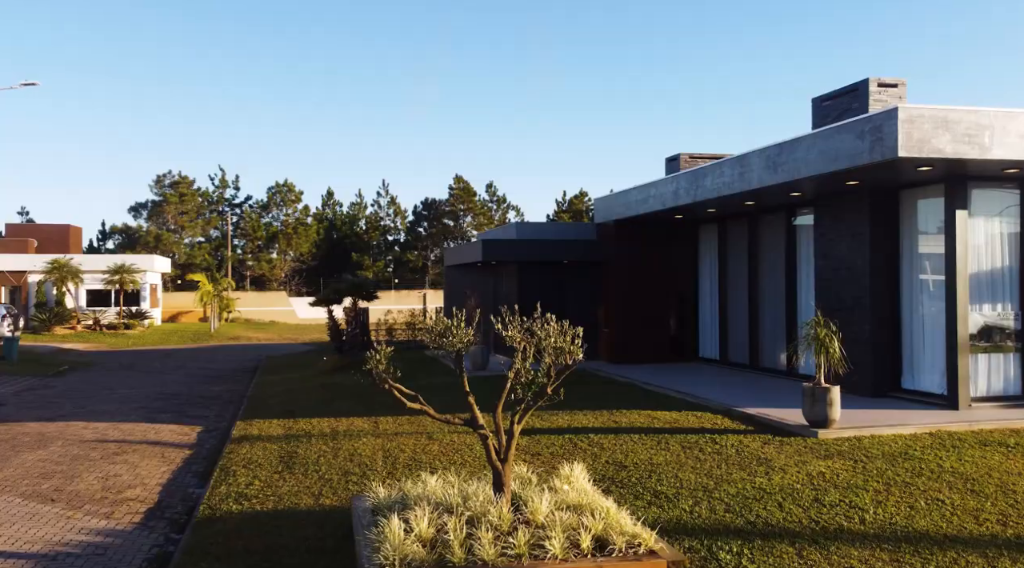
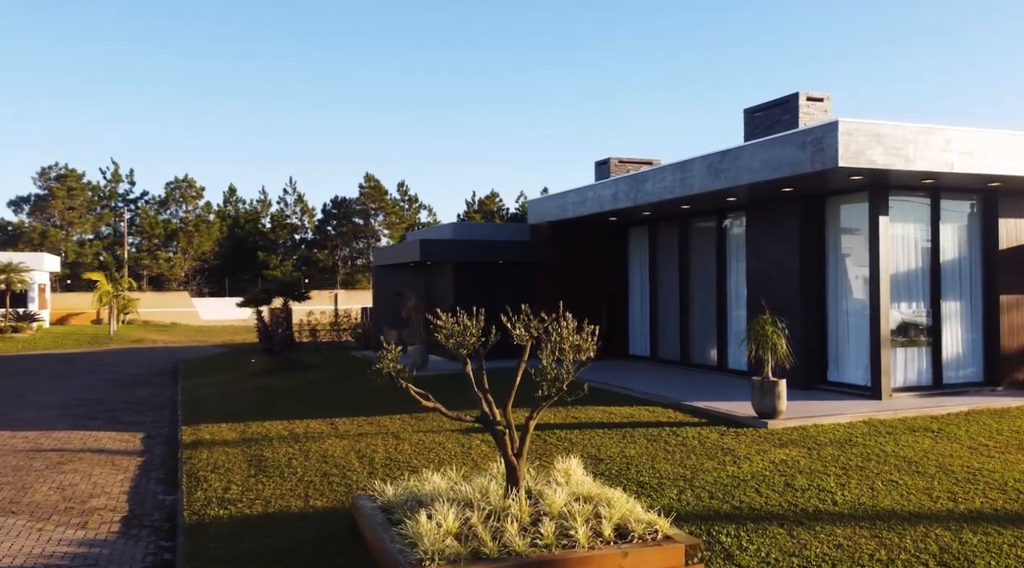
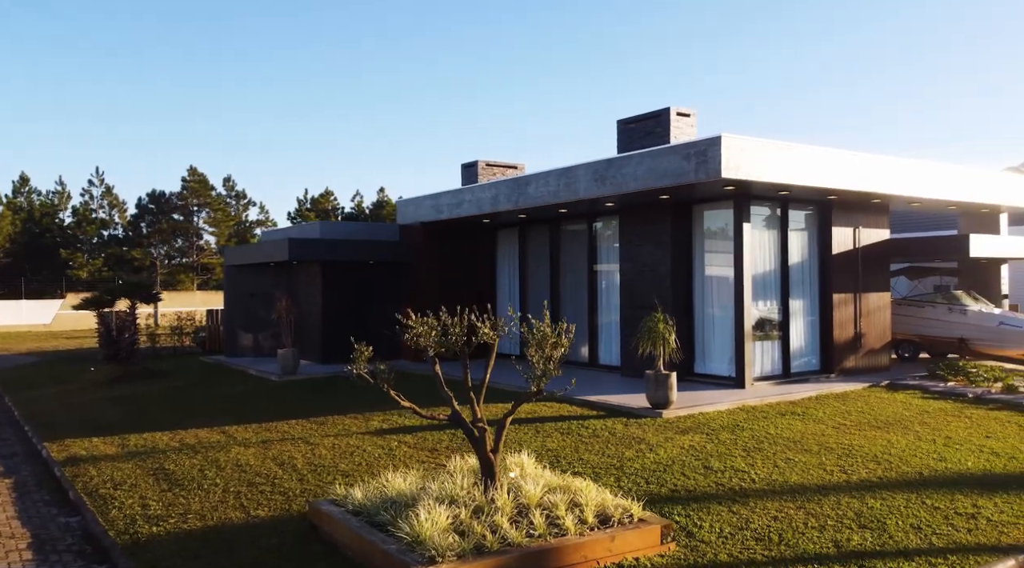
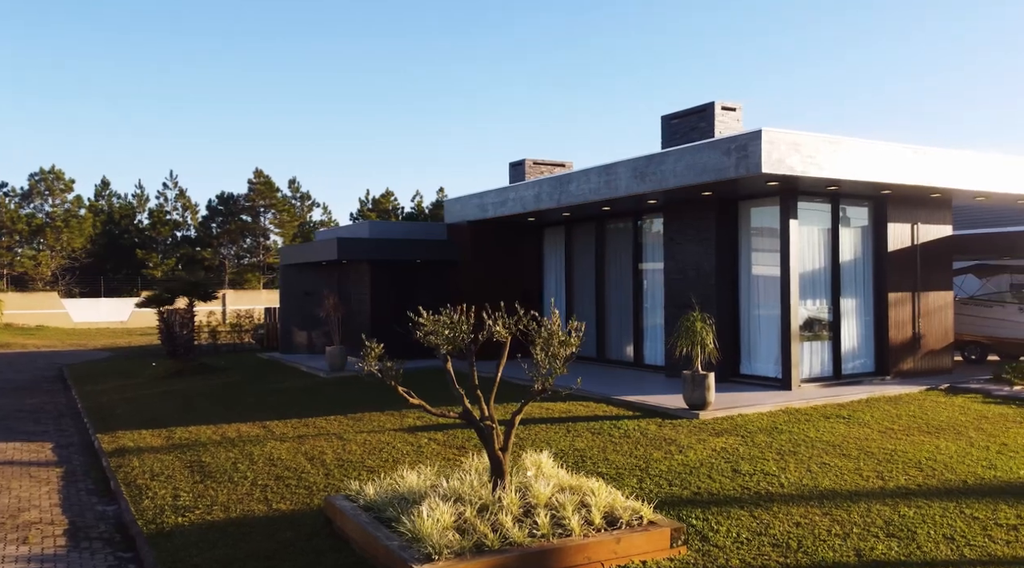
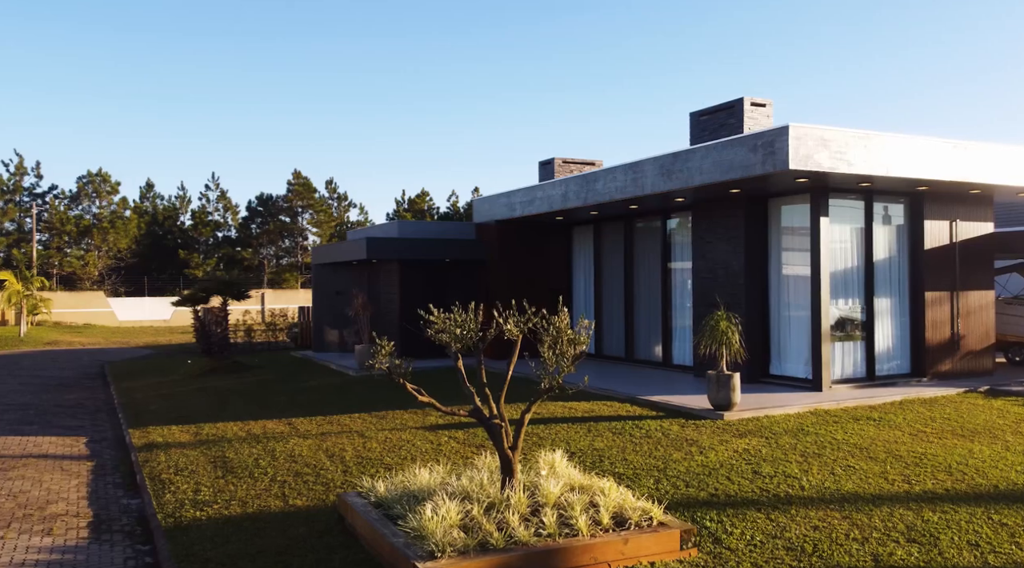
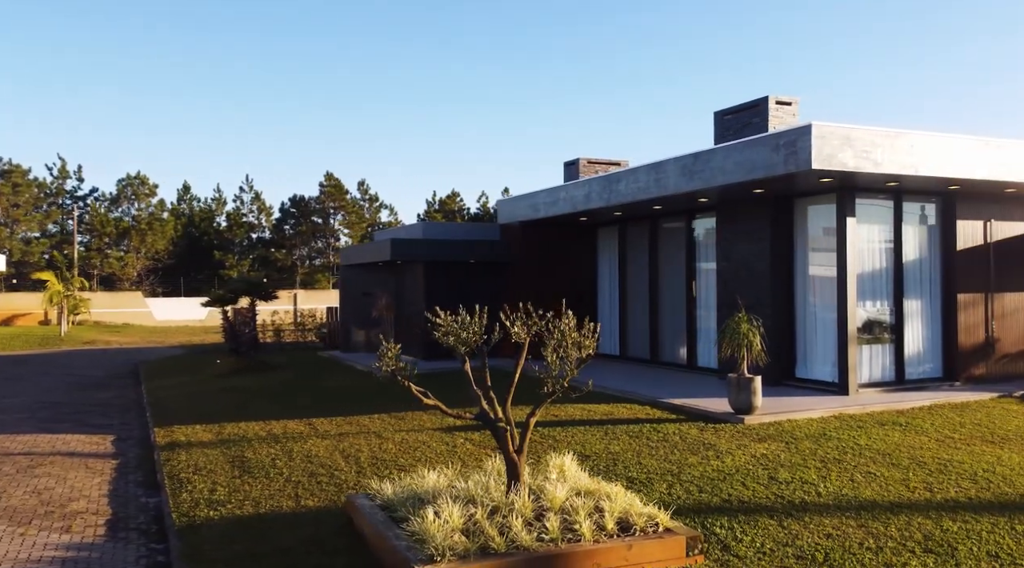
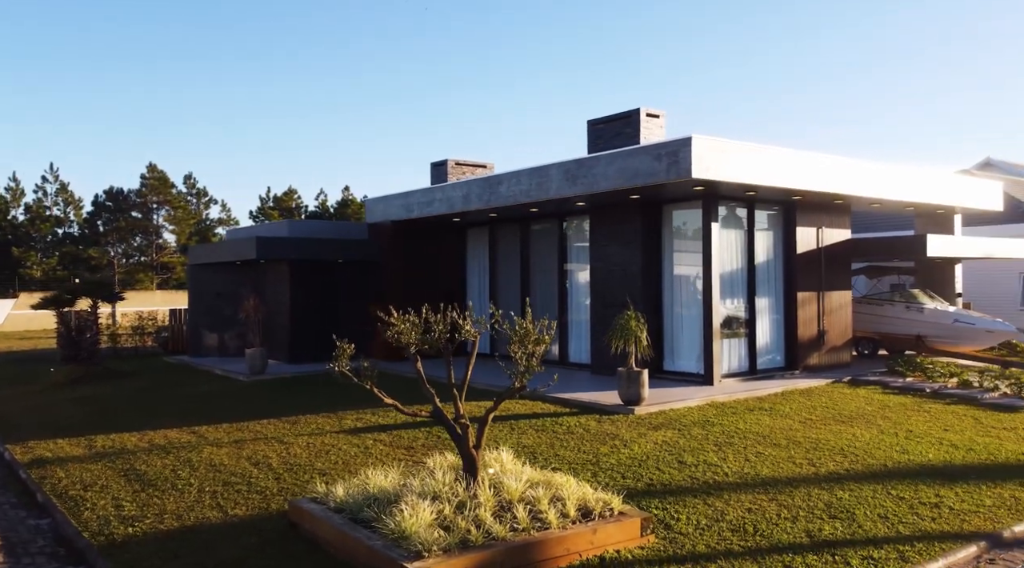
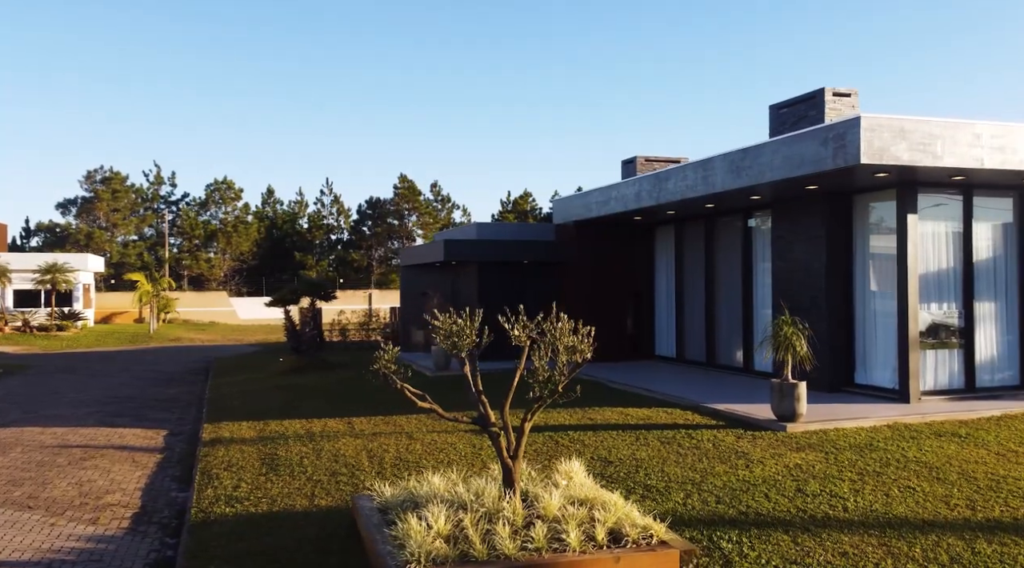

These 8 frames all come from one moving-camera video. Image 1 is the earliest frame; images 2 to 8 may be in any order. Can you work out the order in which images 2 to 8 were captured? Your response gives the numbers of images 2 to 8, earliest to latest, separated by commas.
8, 2, 6, 5, 4, 3, 7
